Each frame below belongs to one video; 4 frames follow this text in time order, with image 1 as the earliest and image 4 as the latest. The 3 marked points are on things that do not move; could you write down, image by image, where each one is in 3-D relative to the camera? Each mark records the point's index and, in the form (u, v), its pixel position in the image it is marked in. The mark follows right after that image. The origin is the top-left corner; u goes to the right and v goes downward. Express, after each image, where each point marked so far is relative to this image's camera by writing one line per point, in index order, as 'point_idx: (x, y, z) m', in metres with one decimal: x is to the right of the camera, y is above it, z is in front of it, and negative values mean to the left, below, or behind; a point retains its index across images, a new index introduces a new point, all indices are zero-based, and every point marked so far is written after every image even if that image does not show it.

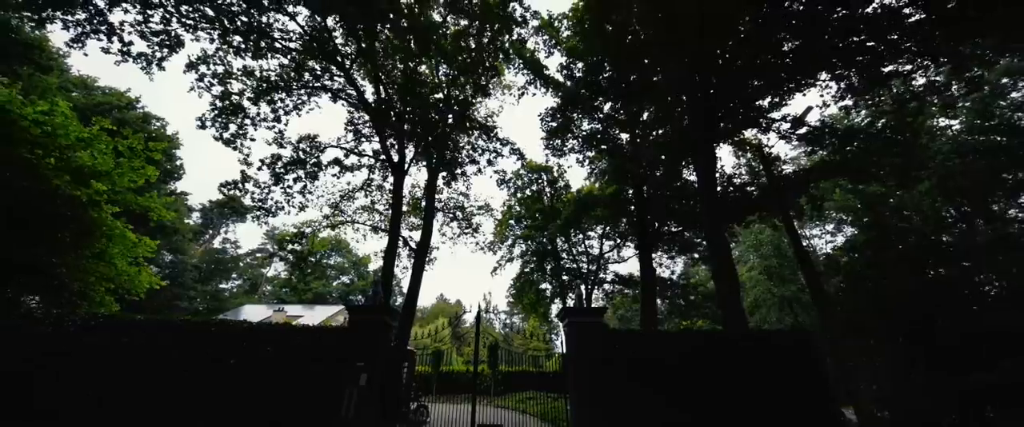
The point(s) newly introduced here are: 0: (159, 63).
0: (-12.7, +5.4, +12.0) m
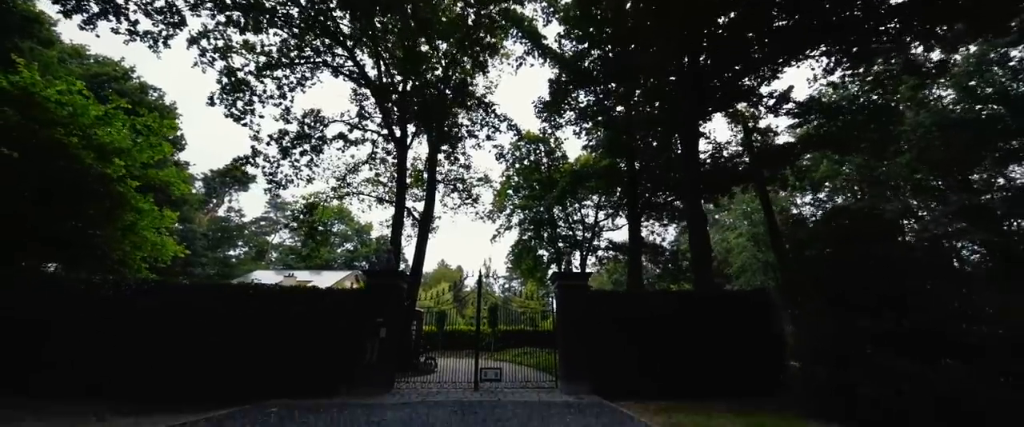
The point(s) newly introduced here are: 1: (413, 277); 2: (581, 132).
0: (-12.8, +6.4, +12.3) m
1: (-4.3, -2.7, +14.3) m
2: (+3.9, +4.6, +18.9) m
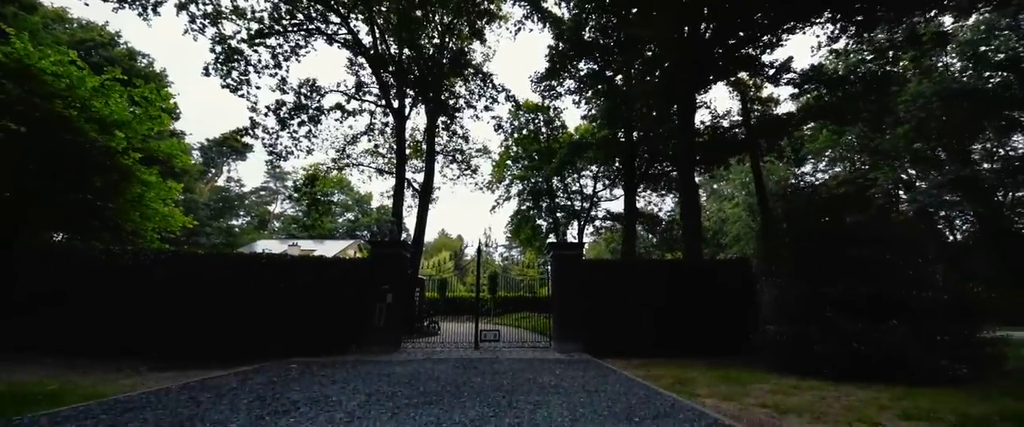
0: (-12.9, +7.4, +12.0) m
1: (-4.3, -1.5, +14.9) m
2: (+3.8, +6.3, +18.8) m
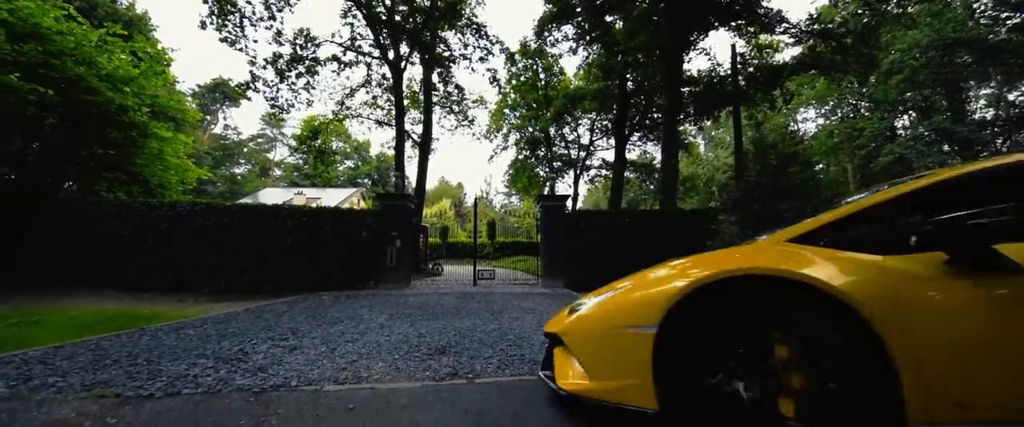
0: (-13.2, +9.1, +11.8) m
1: (-4.6, +0.8, +16.0) m
2: (+3.6, +9.1, +18.7) m
